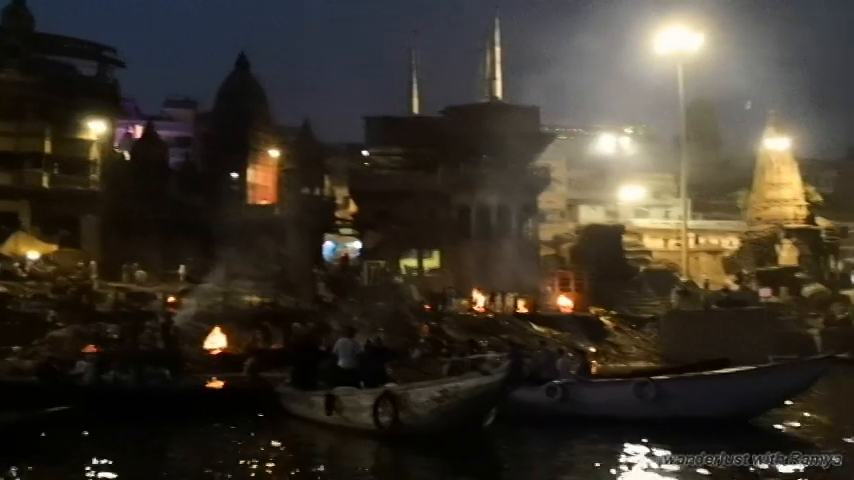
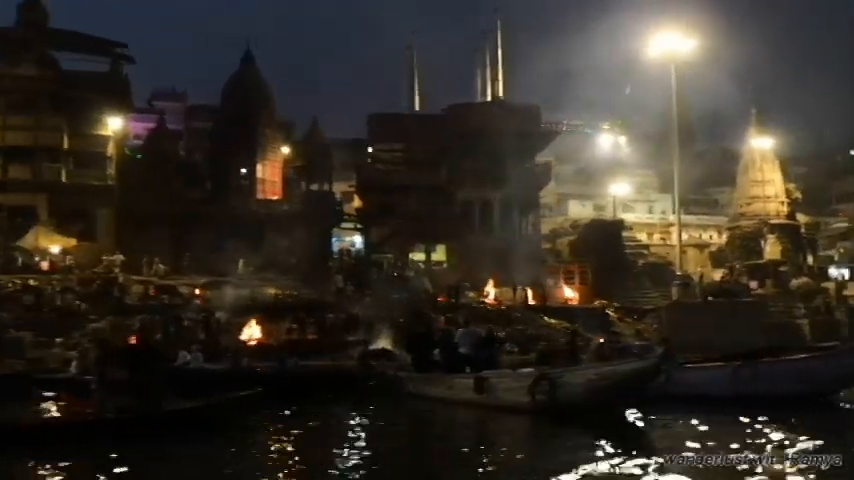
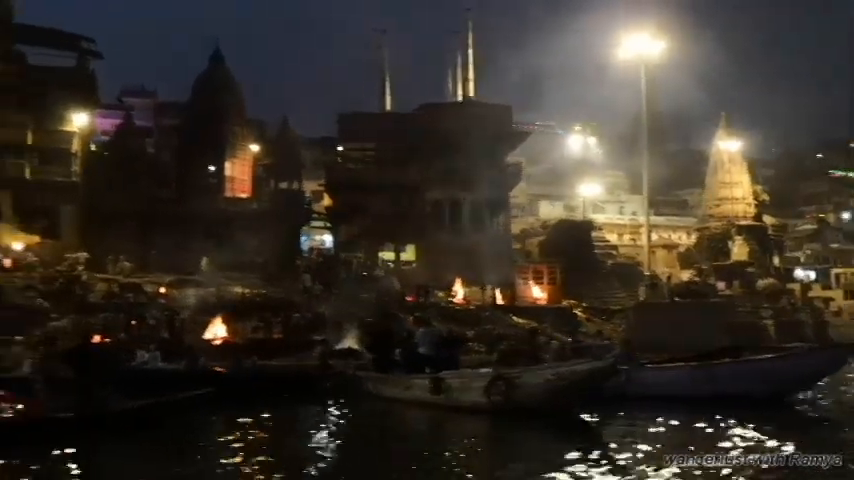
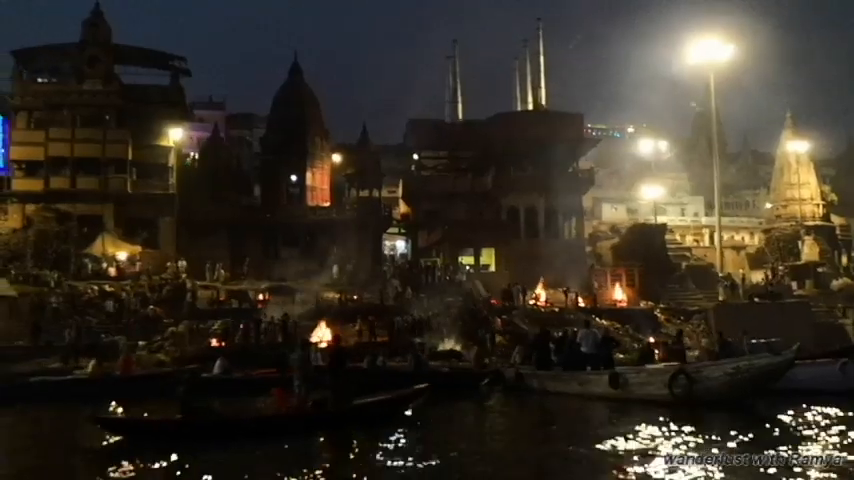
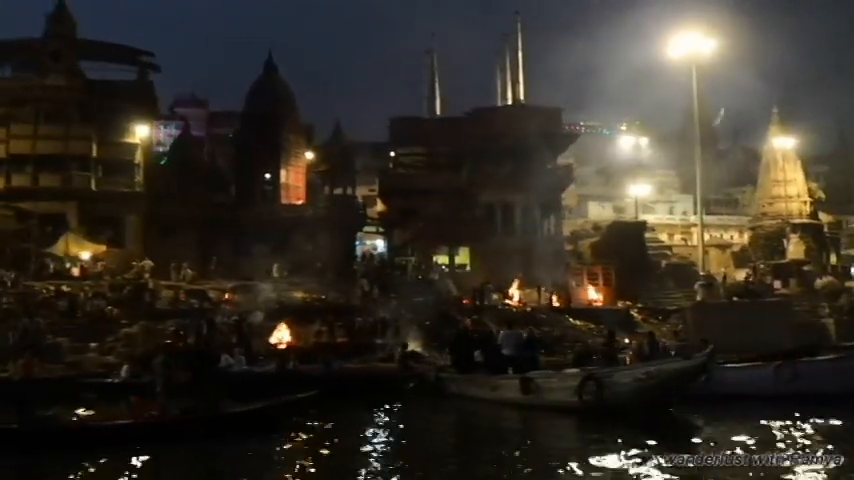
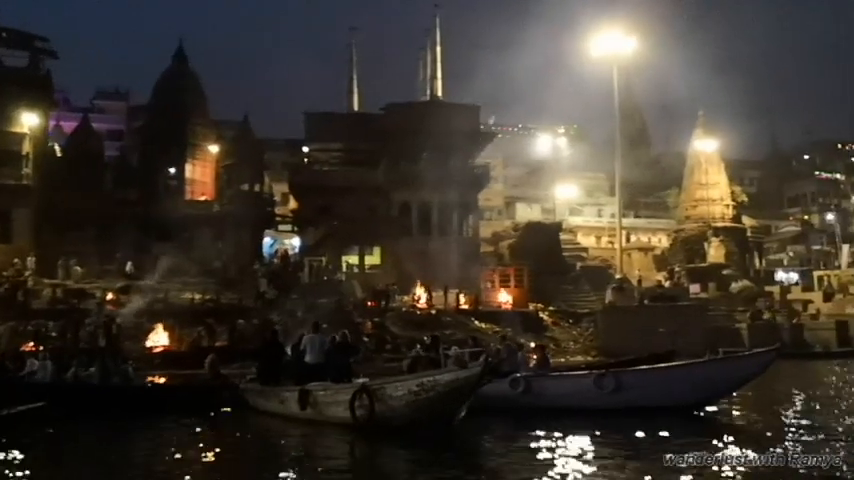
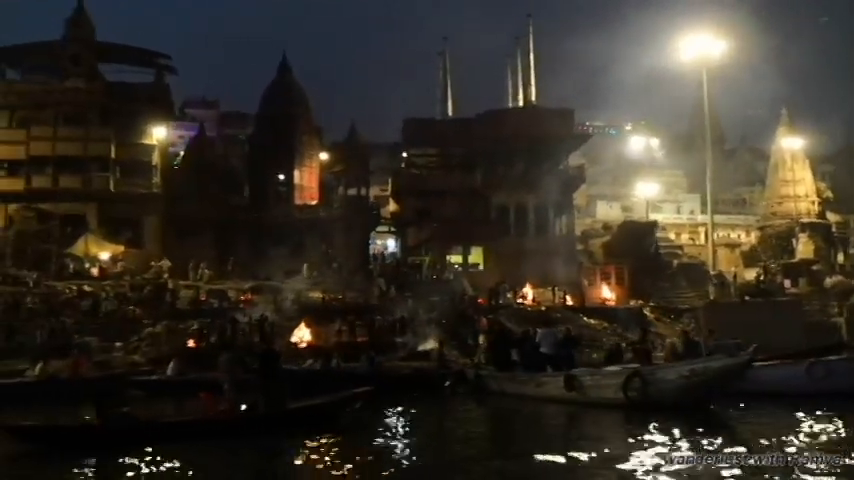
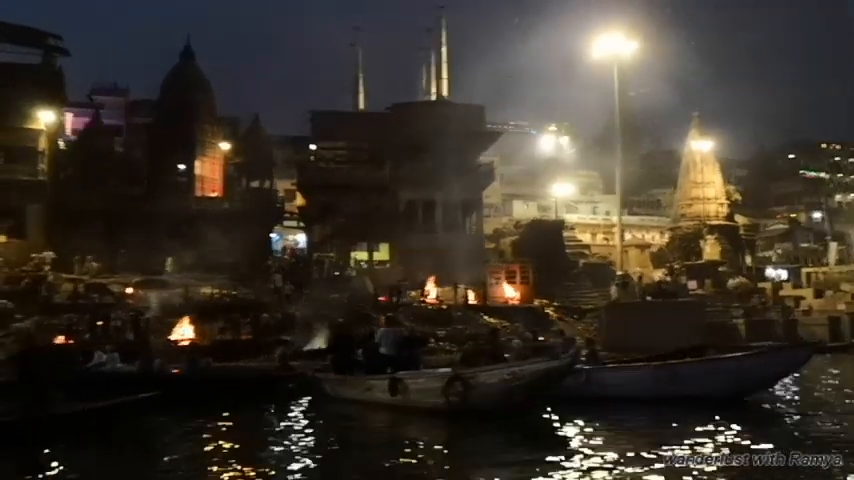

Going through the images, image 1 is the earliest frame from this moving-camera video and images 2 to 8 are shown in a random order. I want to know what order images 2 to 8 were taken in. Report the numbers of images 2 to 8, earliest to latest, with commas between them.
6, 8, 3, 2, 5, 7, 4
